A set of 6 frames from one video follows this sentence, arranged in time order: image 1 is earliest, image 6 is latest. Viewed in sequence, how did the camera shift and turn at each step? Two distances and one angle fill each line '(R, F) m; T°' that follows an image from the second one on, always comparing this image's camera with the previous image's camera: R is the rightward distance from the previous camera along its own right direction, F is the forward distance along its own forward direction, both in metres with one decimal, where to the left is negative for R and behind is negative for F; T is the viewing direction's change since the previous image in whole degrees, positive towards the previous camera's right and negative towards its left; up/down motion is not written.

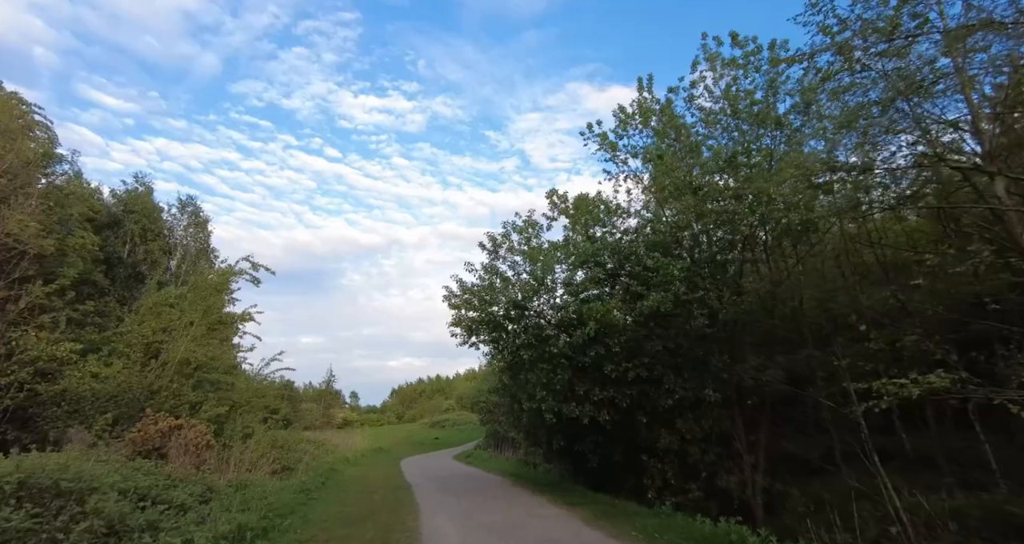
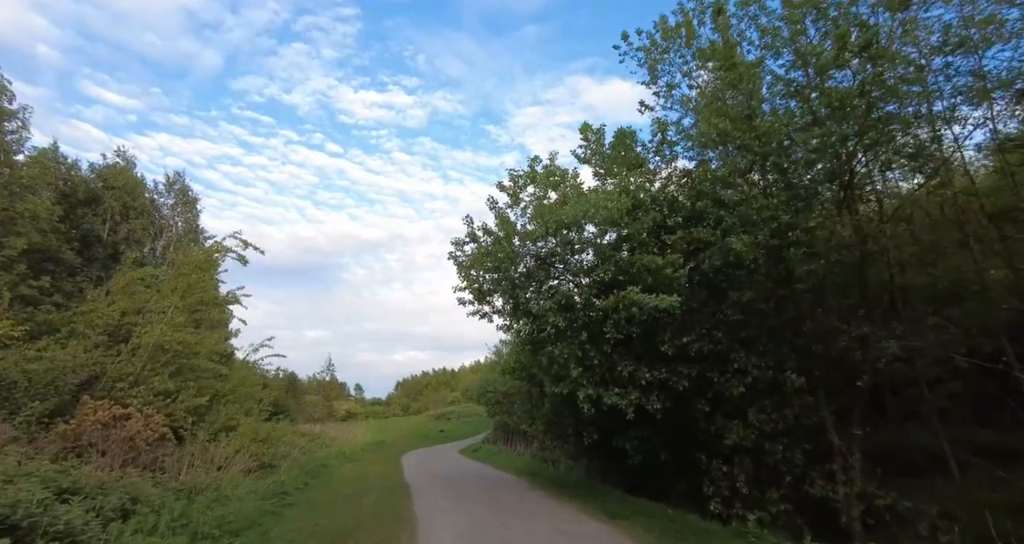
(-0.4, +3.0) m; 0°
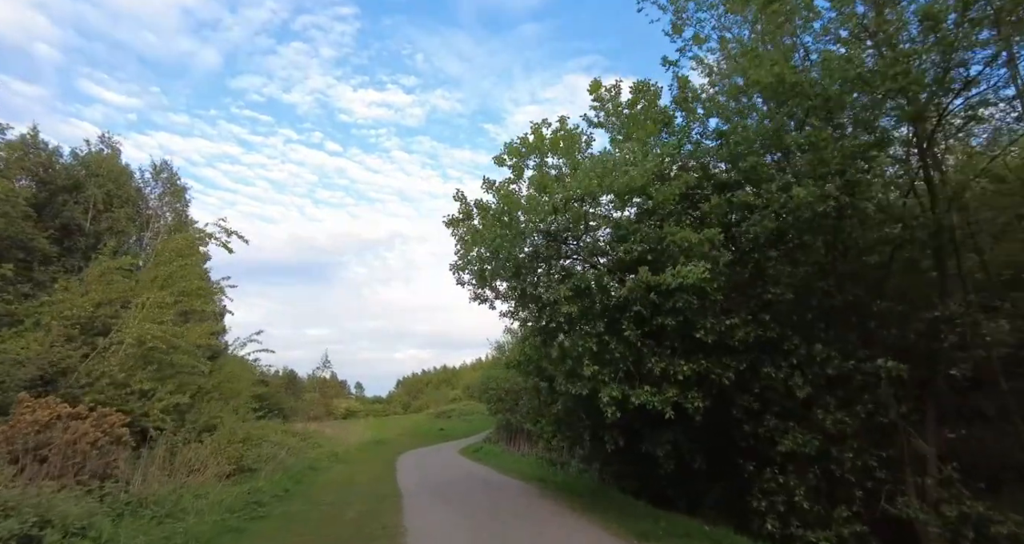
(-0.1, +1.8) m; 0°
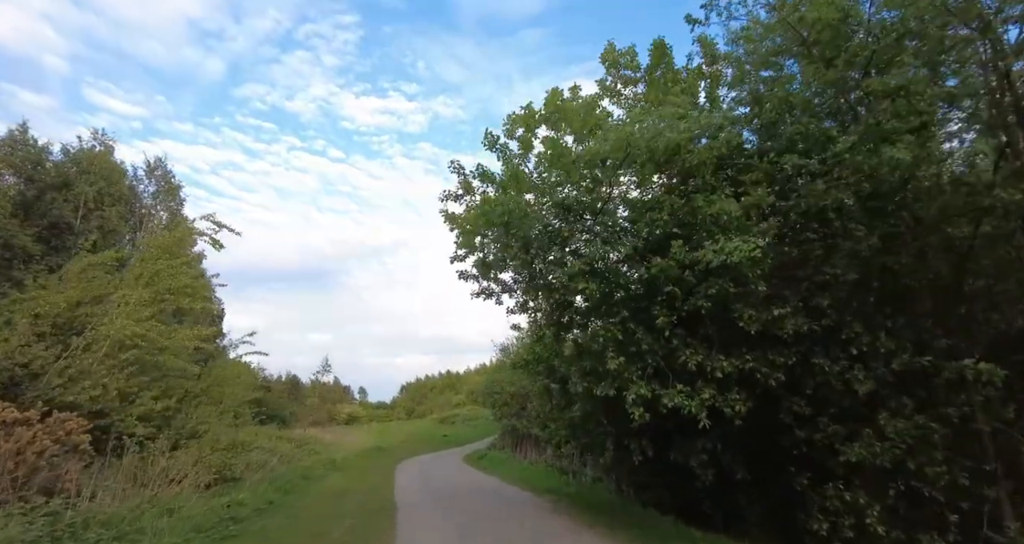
(-0.1, +1.4) m; 0°
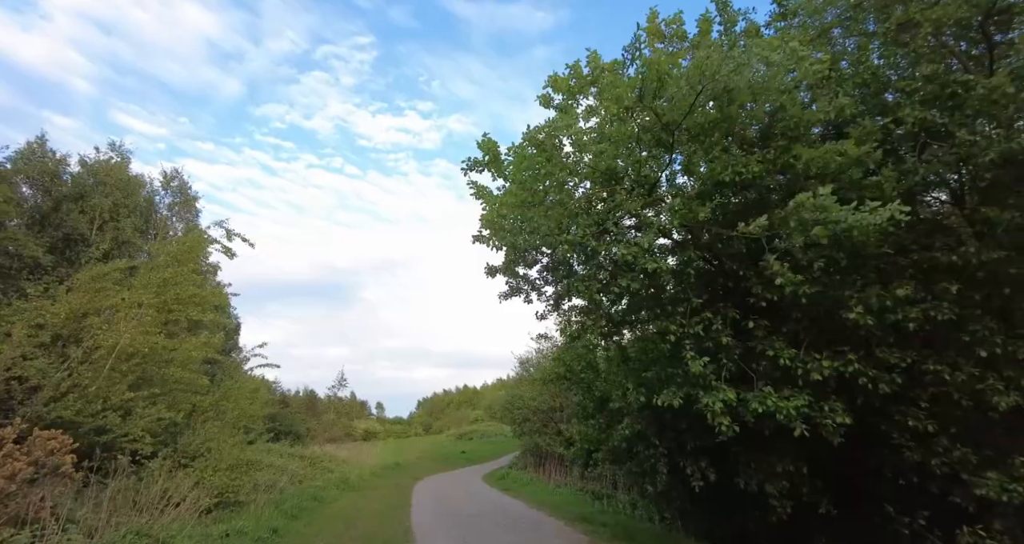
(-0.3, +1.3) m; -2°
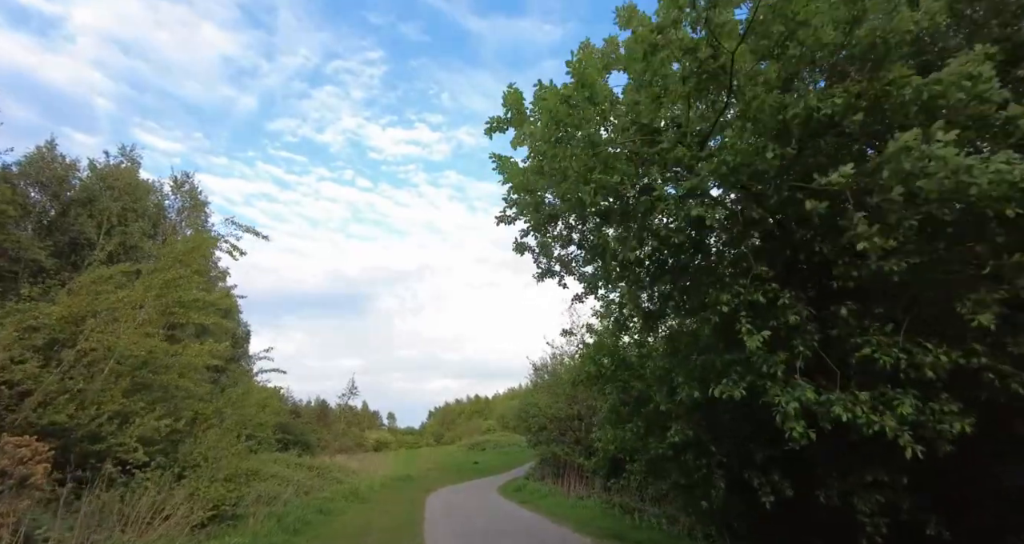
(-0.2, +1.2) m; -1°
